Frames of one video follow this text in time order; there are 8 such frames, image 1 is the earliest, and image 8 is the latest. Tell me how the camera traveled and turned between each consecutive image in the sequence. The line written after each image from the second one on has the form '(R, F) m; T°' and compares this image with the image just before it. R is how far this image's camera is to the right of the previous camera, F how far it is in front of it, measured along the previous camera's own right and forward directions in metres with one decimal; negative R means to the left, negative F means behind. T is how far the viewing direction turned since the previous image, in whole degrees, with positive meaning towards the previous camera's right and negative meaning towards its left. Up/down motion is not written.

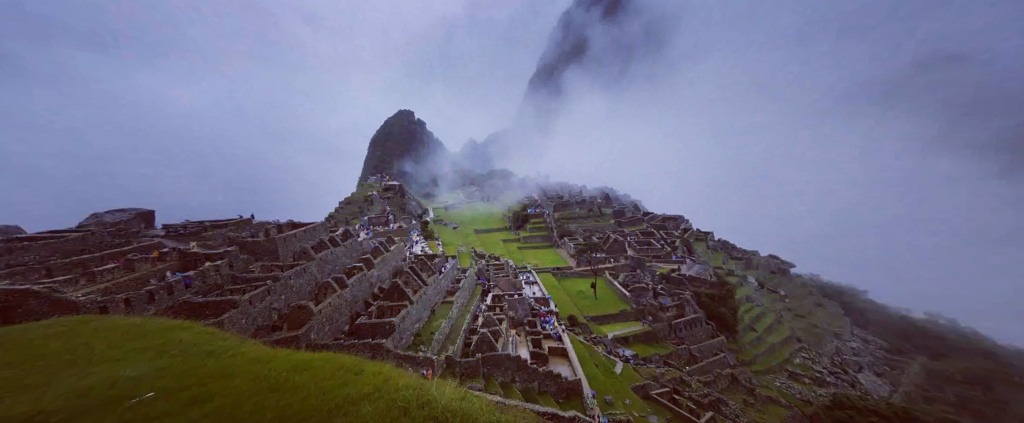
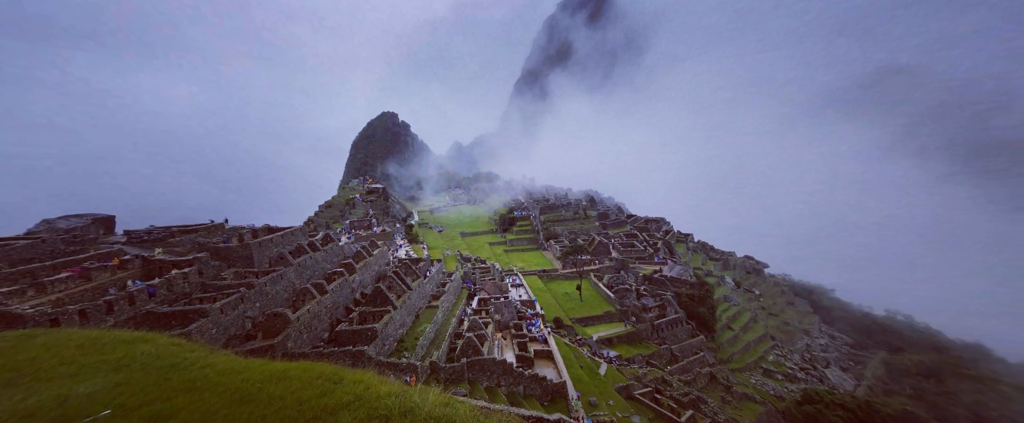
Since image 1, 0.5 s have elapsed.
(+0.6, -0.1) m; +3°
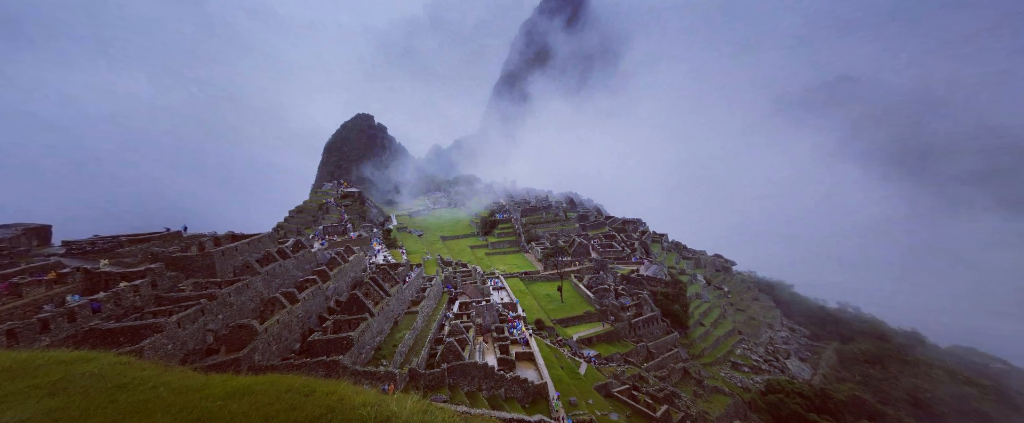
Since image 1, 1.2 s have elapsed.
(+0.8, 0.0) m; +3°
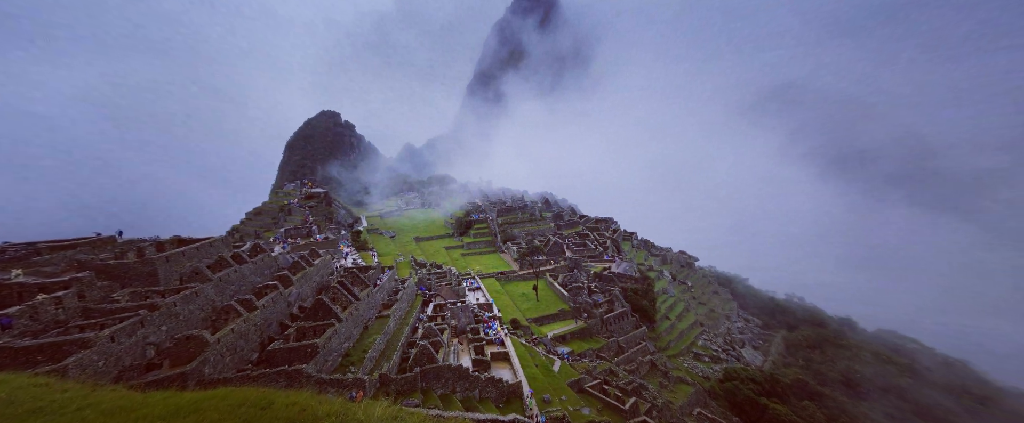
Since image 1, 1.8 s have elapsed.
(+1.1, +0.3) m; +4°
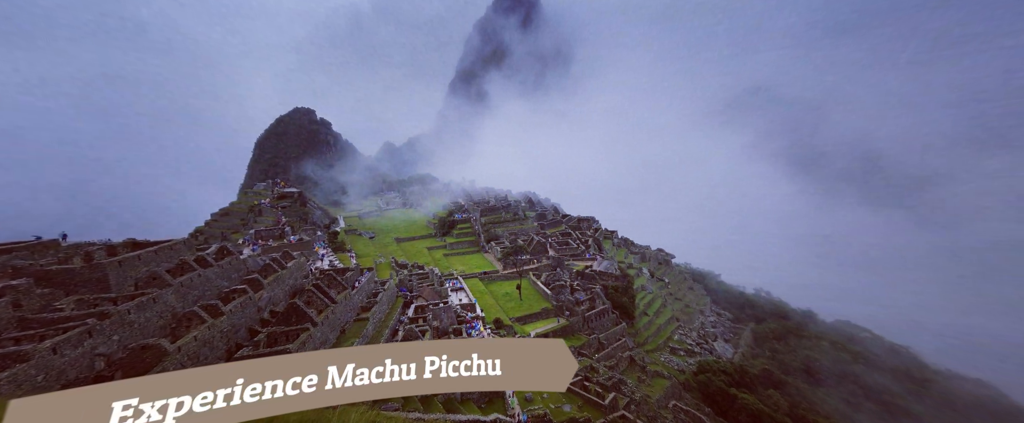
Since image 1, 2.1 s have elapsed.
(+0.9, +0.6) m; +3°
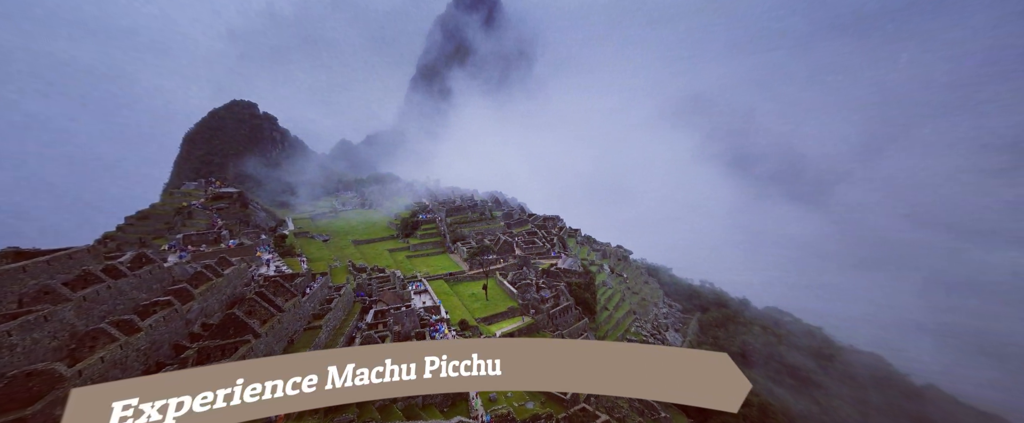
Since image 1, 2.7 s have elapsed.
(+1.4, +1.6) m; +6°
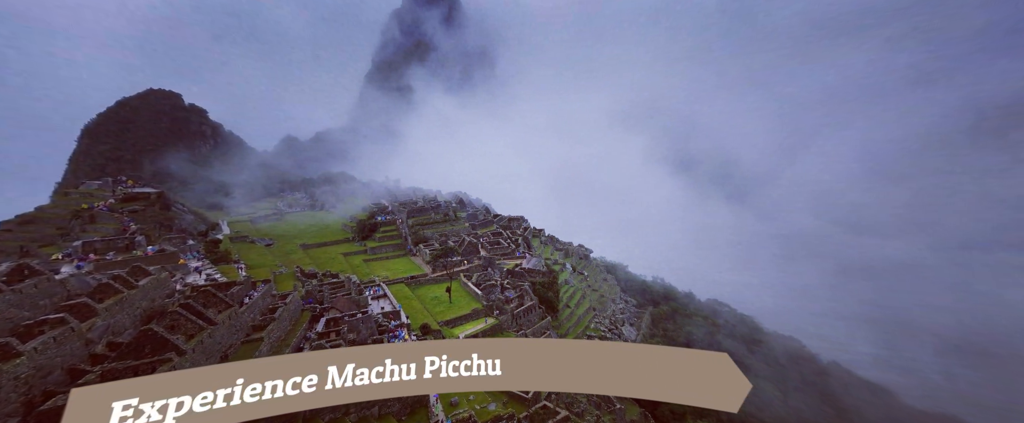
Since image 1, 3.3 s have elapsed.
(+1.5, +1.8) m; +7°
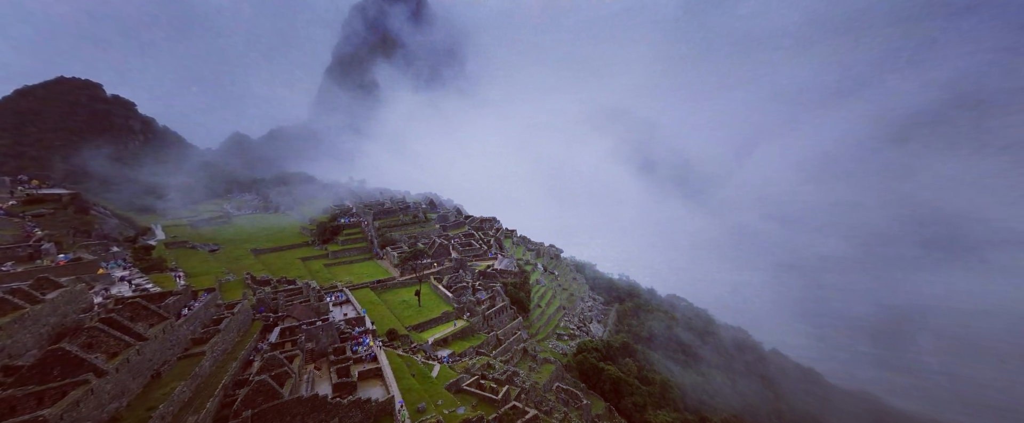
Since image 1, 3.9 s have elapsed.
(+1.5, +1.5) m; +6°
